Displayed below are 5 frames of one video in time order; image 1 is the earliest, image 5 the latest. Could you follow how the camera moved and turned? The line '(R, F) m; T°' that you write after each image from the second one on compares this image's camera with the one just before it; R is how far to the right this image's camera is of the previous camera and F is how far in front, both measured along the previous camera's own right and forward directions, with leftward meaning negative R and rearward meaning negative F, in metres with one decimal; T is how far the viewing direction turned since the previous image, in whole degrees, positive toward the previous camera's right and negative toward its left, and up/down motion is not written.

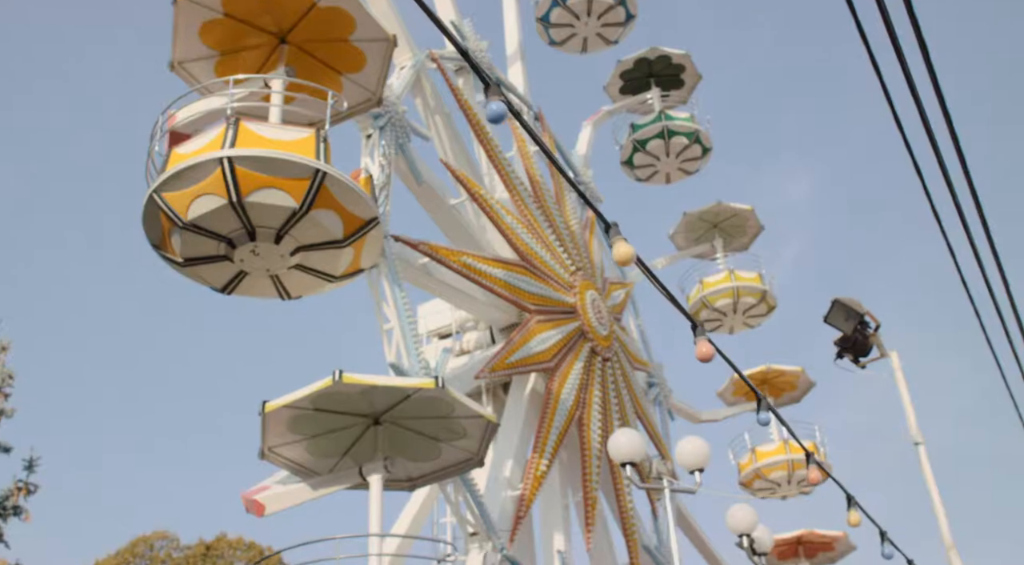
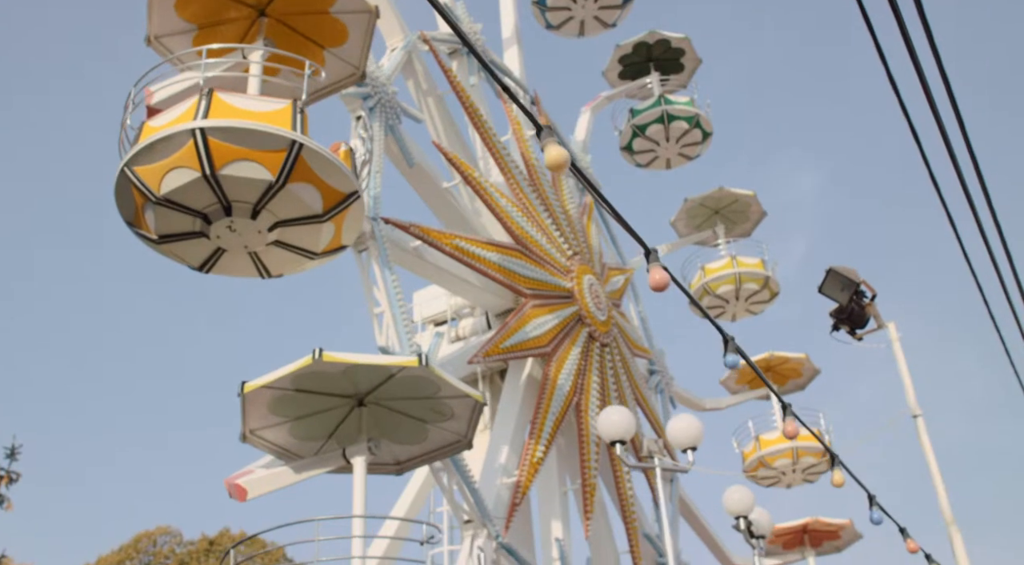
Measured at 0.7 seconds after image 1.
(+0.2, +0.3) m; 0°
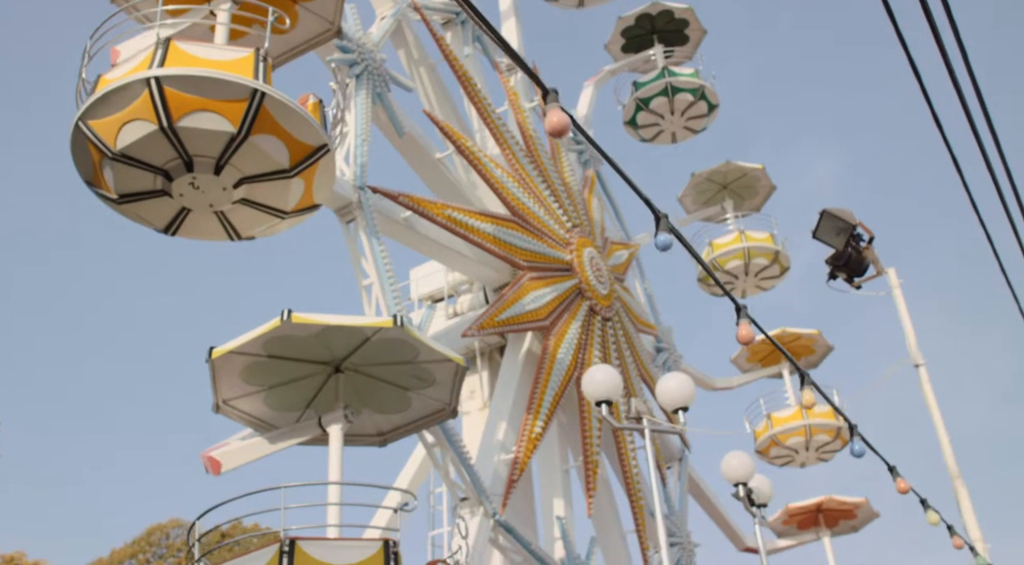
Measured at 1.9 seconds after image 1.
(+0.3, +0.5) m; -1°
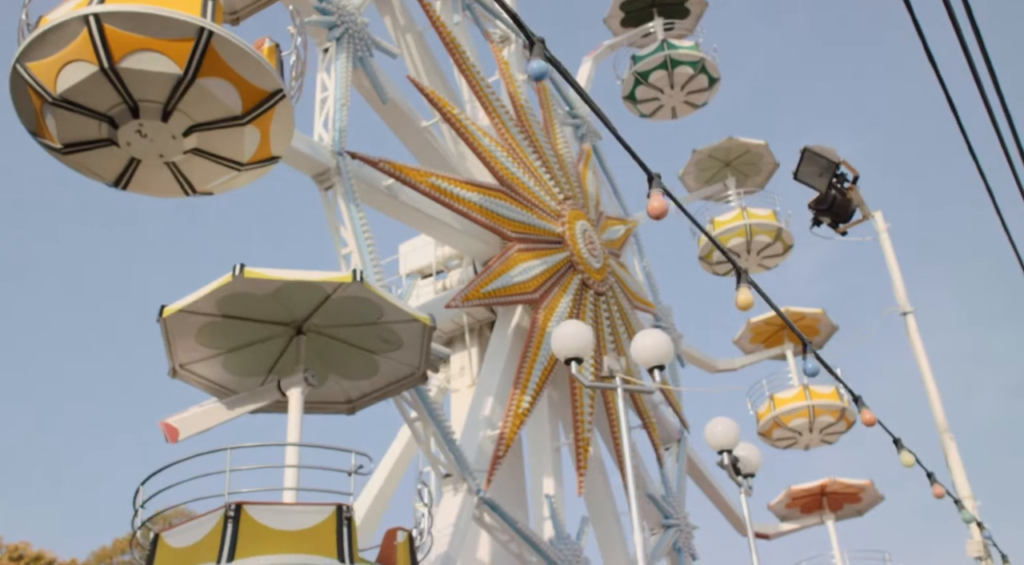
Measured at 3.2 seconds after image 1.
(+0.4, +0.5) m; -1°
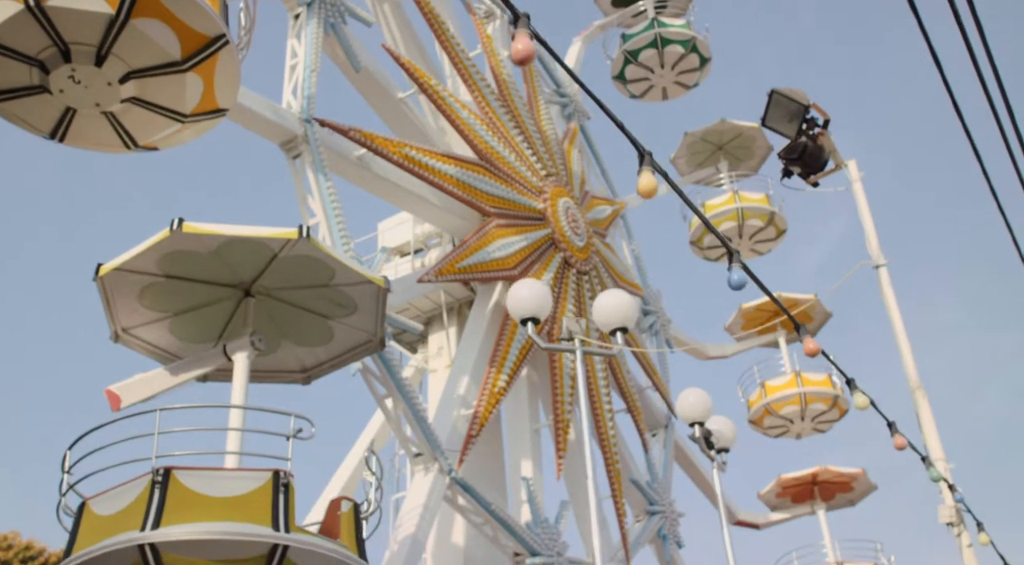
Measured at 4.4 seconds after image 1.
(+0.3, +0.5) m; 0°
